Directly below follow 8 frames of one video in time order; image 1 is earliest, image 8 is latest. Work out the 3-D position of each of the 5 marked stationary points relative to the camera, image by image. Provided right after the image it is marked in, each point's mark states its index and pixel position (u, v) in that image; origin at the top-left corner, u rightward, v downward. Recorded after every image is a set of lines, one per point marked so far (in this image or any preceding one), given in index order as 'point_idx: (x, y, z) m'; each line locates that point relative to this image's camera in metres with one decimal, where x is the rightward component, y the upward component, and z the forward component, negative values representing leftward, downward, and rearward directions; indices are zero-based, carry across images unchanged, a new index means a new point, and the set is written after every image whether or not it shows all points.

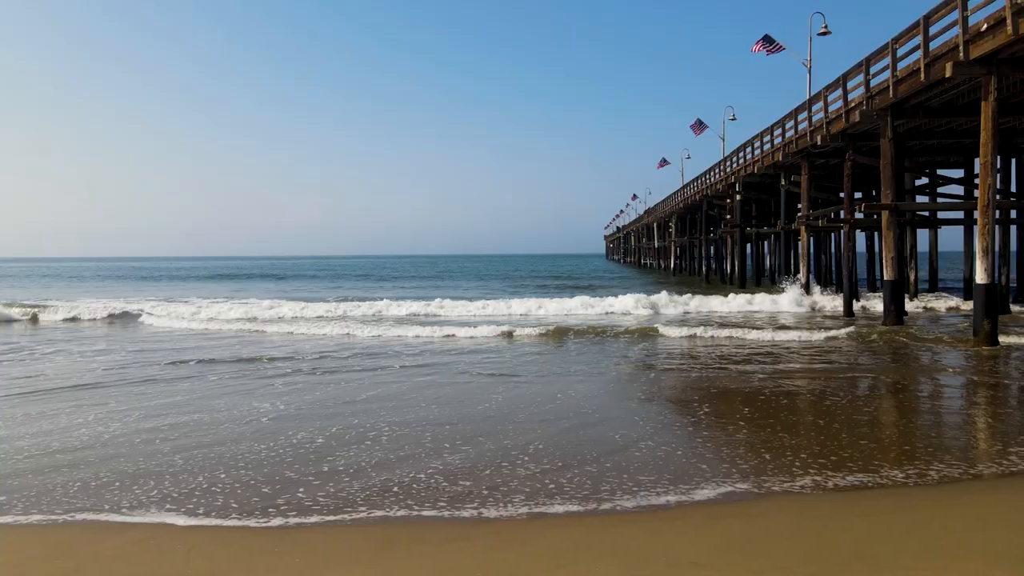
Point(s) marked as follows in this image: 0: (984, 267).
0: (+6.5, +0.3, +9.4) m
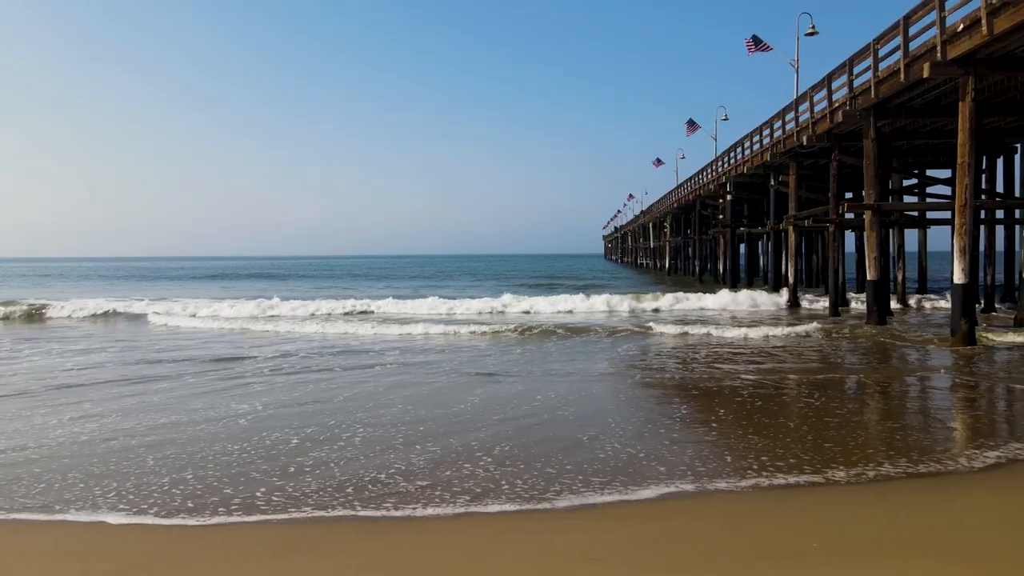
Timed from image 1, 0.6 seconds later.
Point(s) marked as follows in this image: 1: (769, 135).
0: (+6.2, +0.3, +9.4) m
1: (+6.1, +3.6, +16.1) m
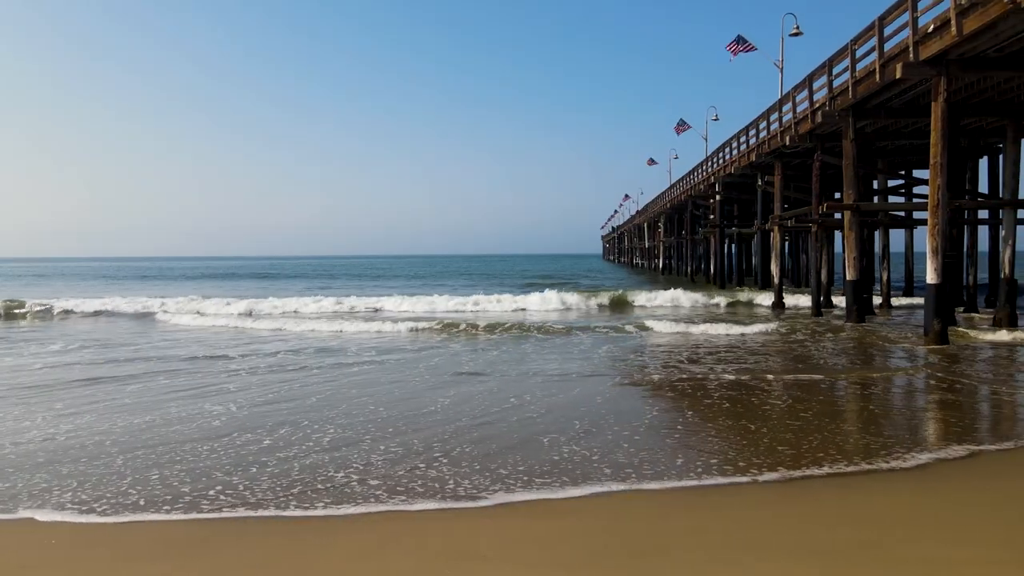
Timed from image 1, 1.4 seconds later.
0: (+5.8, +0.3, +9.4) m
1: (+5.7, +3.6, +16.1) m
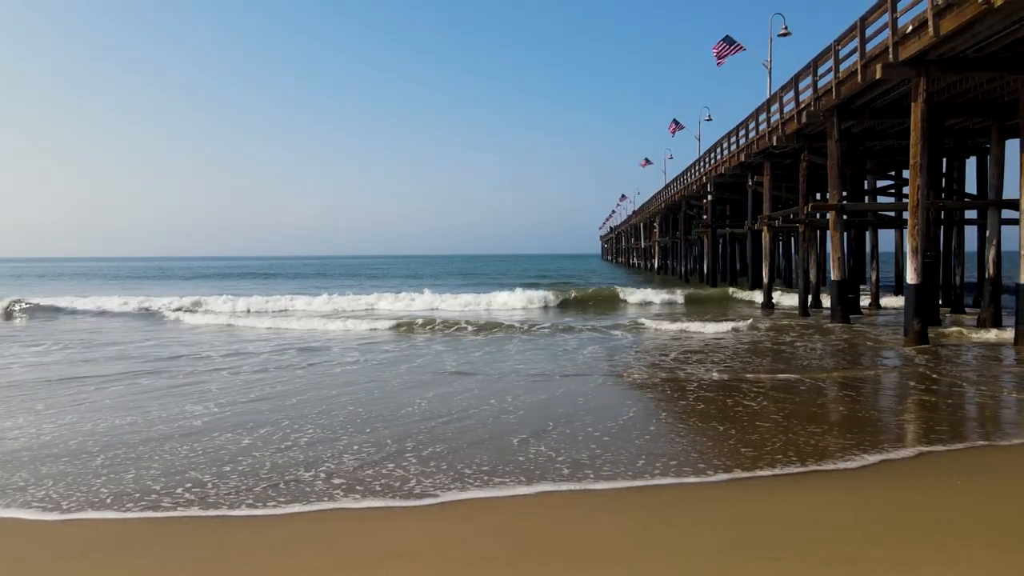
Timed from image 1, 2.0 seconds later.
0: (+5.6, +0.3, +9.4) m
1: (+5.5, +3.6, +16.1) m
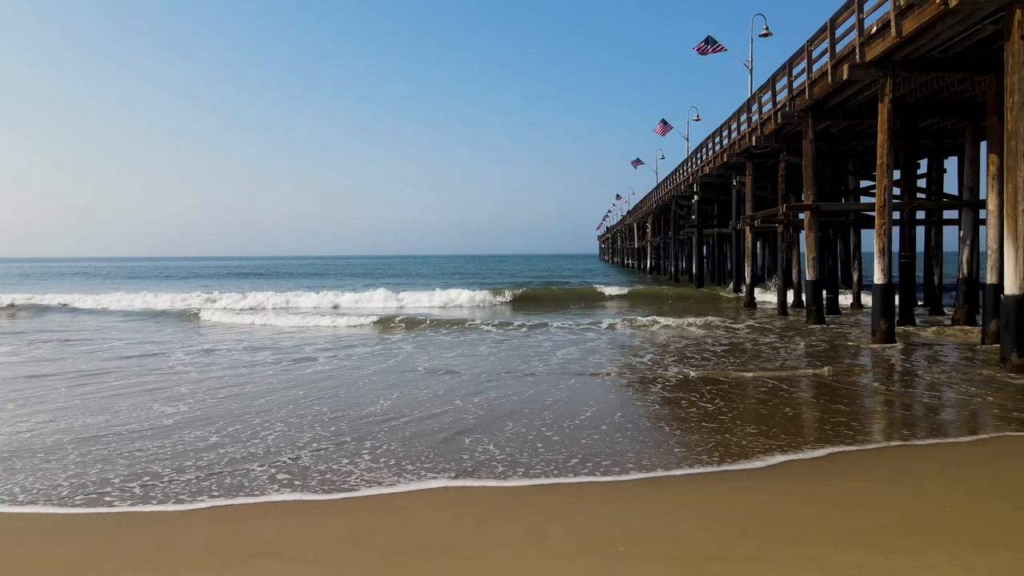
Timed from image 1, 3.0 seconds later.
0: (+5.1, +0.3, +9.4) m
1: (+5.1, +3.6, +16.1) m
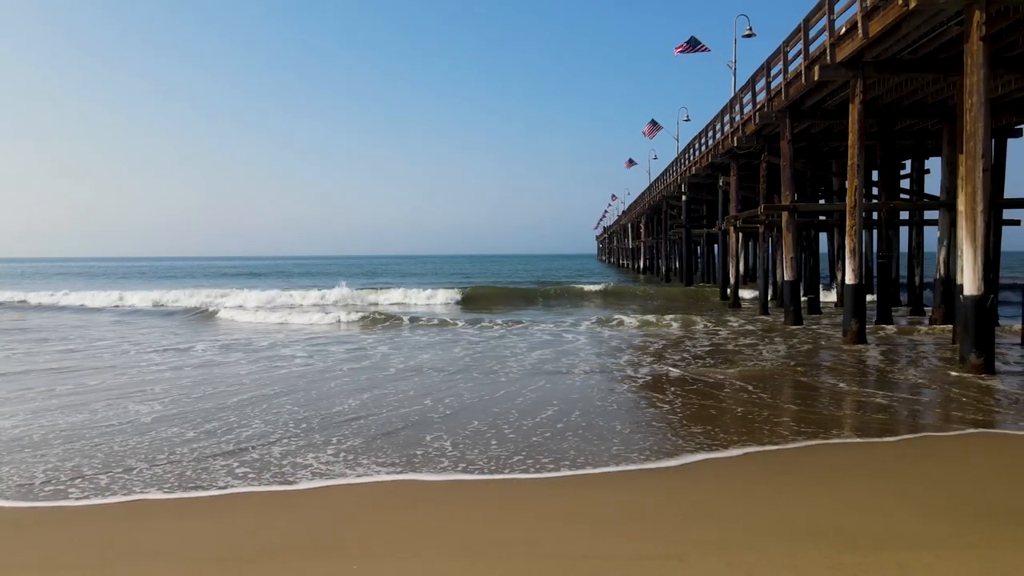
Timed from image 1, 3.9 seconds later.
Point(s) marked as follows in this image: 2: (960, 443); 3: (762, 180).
0: (+4.7, +0.3, +9.4) m
1: (+4.7, +3.6, +16.1) m
2: (+2.9, -1.1, +4.6) m
3: (+5.1, +2.2, +13.8) m
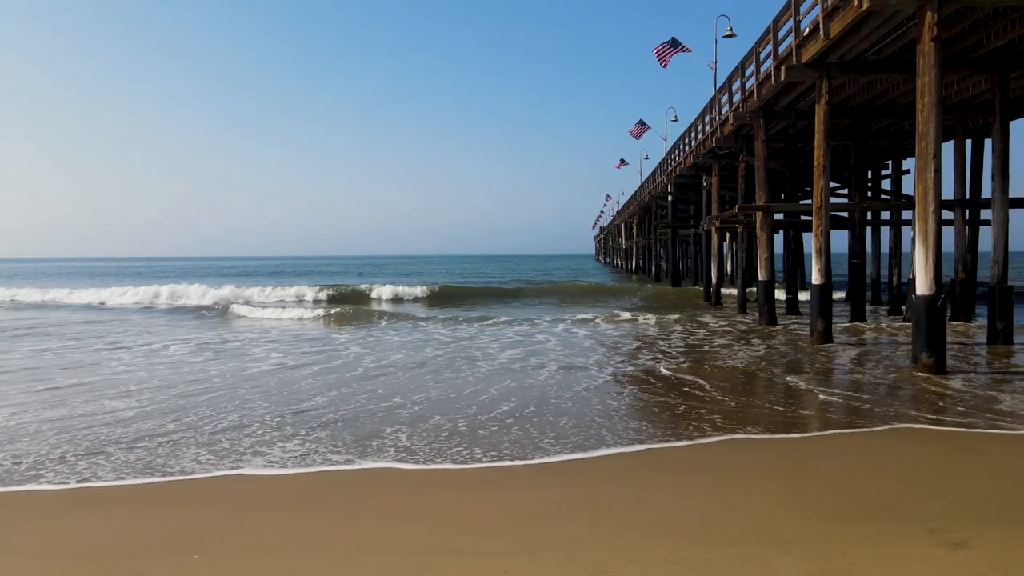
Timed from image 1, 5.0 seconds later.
0: (+4.3, +0.3, +9.5) m
1: (+4.3, +3.6, +16.2) m
2: (+2.4, -1.1, +4.6) m
3: (+4.7, +2.2, +13.8) m
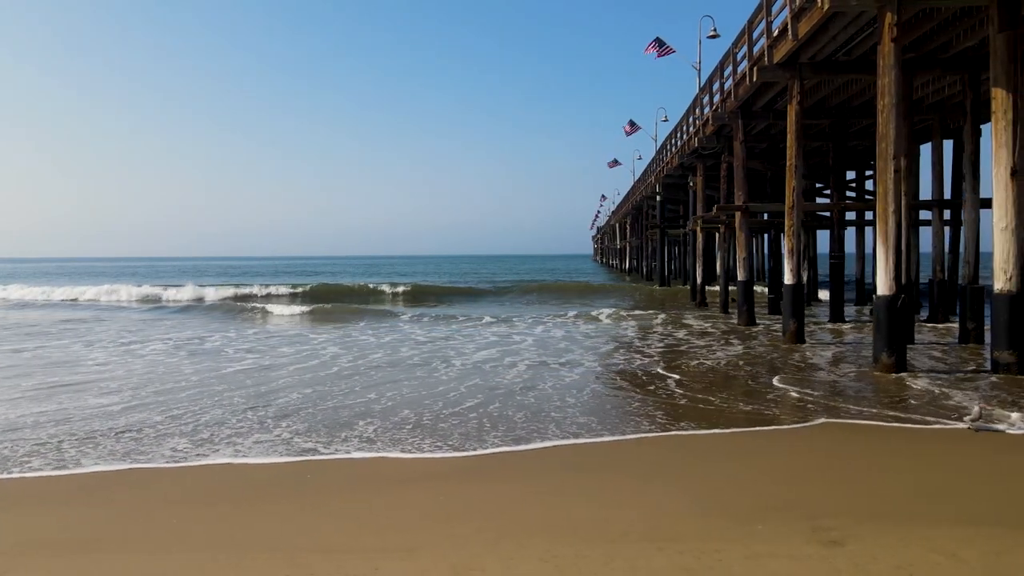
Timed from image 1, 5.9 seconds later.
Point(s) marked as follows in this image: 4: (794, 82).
0: (+3.9, +0.3, +9.5) m
1: (+4.0, +3.6, +16.2) m
2: (+2.1, -1.0, +4.7) m
3: (+4.3, +2.2, +13.9) m
4: (+3.9, +2.8, +9.4) m
